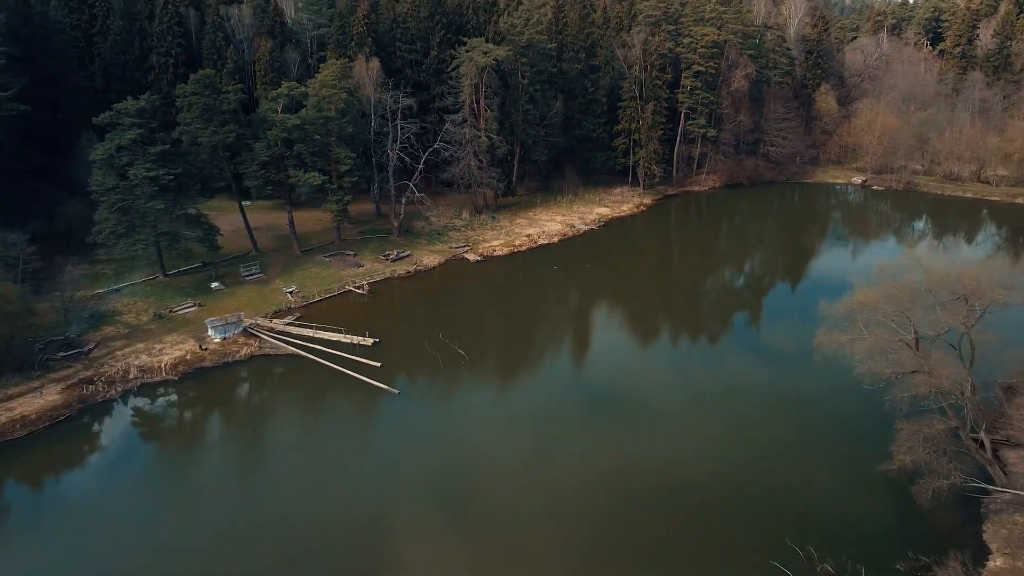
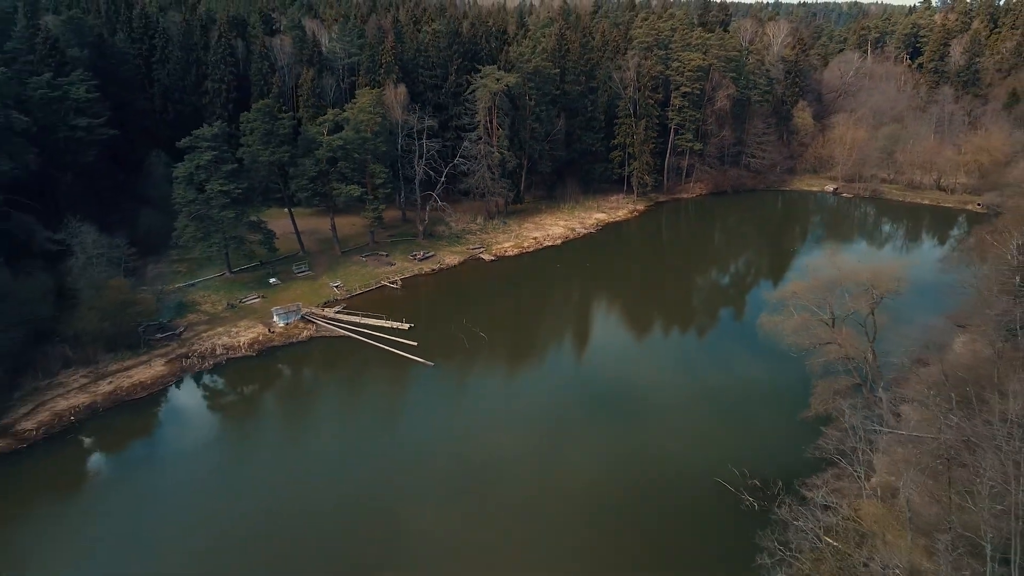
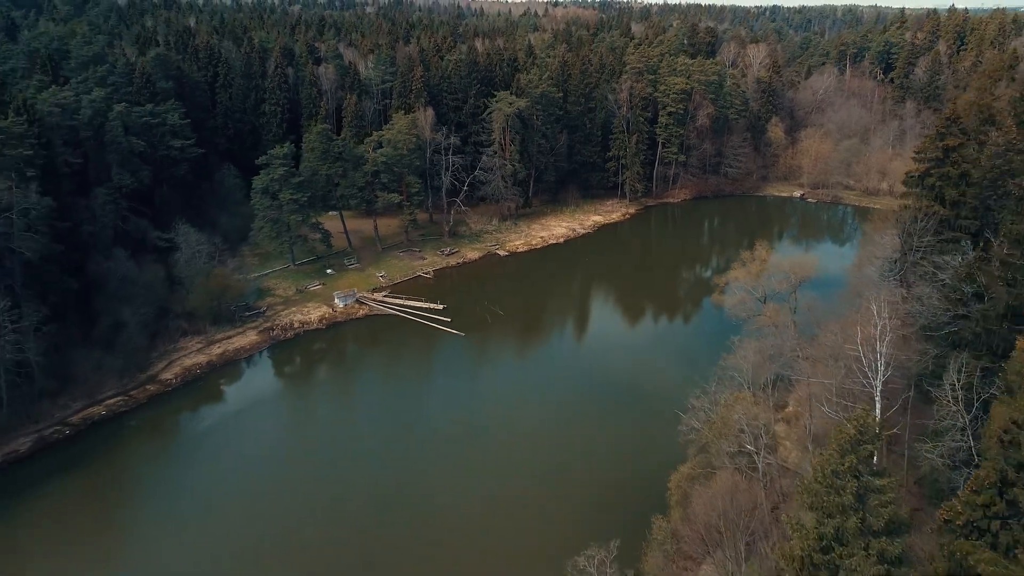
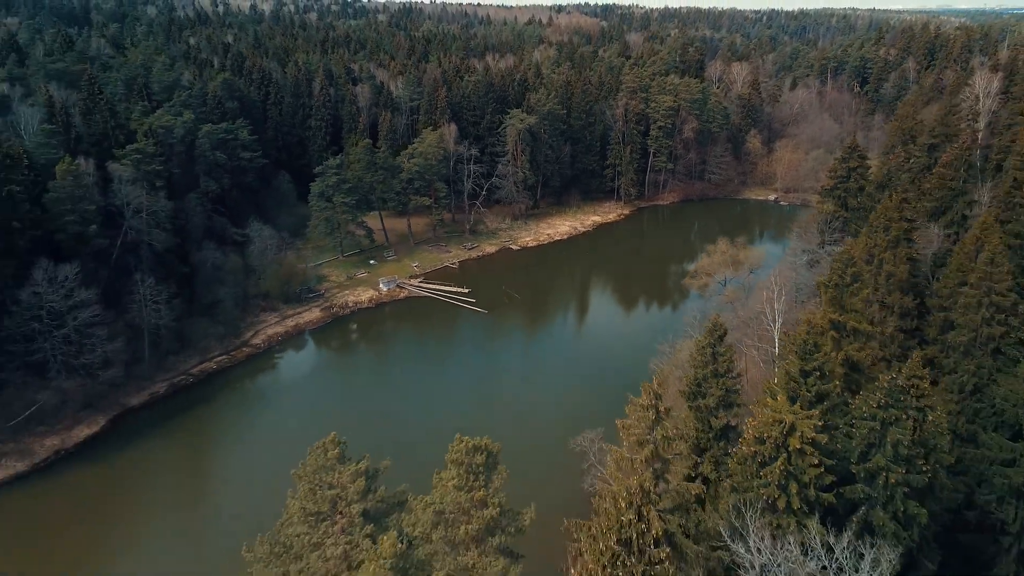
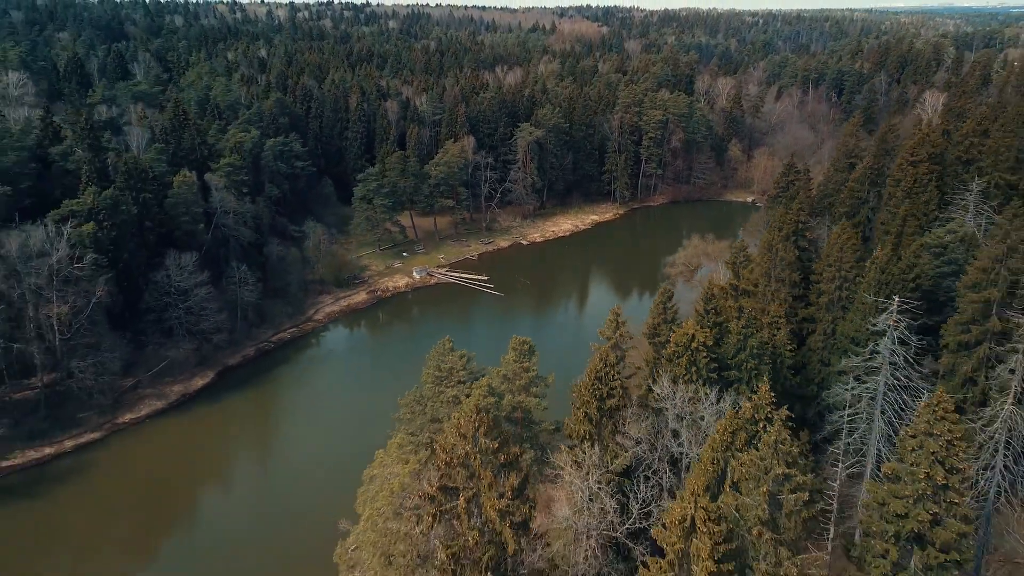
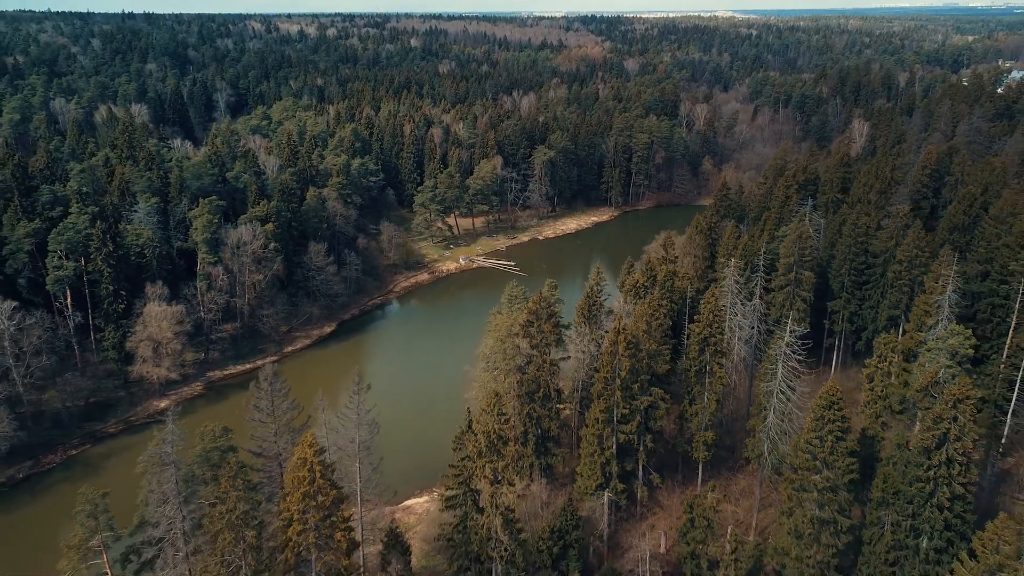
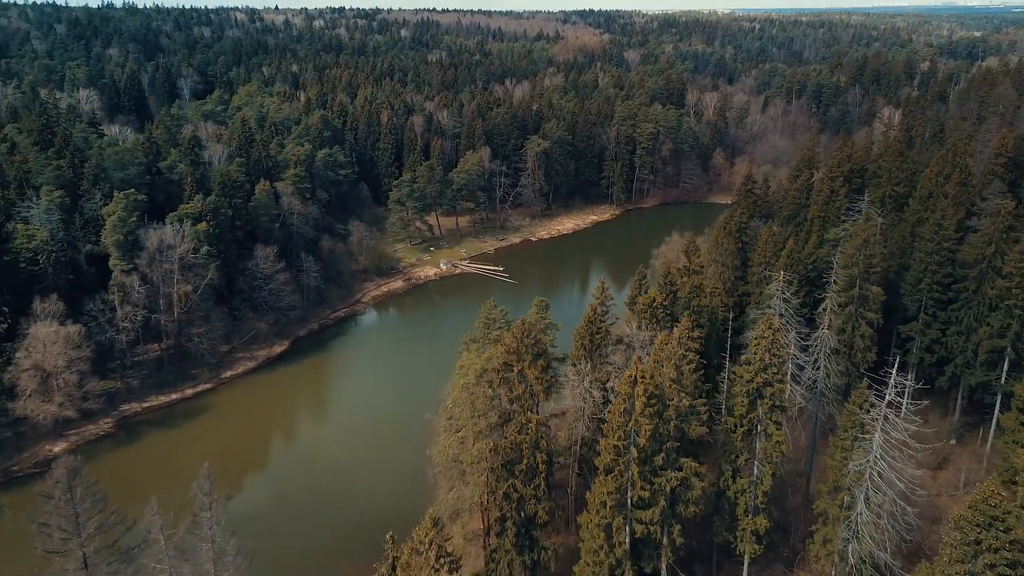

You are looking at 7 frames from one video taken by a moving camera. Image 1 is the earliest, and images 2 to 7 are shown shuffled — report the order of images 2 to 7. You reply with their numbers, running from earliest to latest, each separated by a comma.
2, 3, 4, 5, 7, 6
